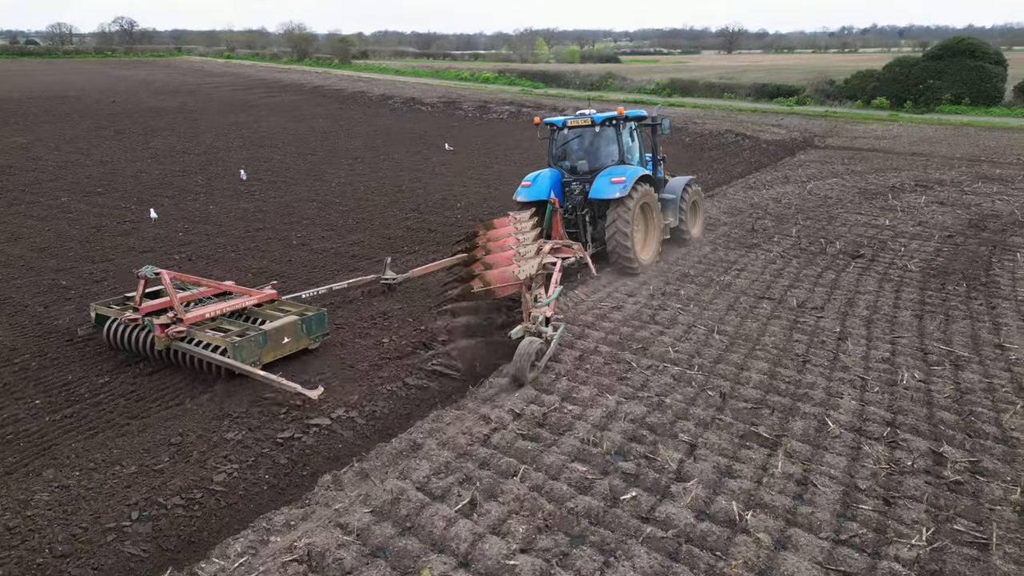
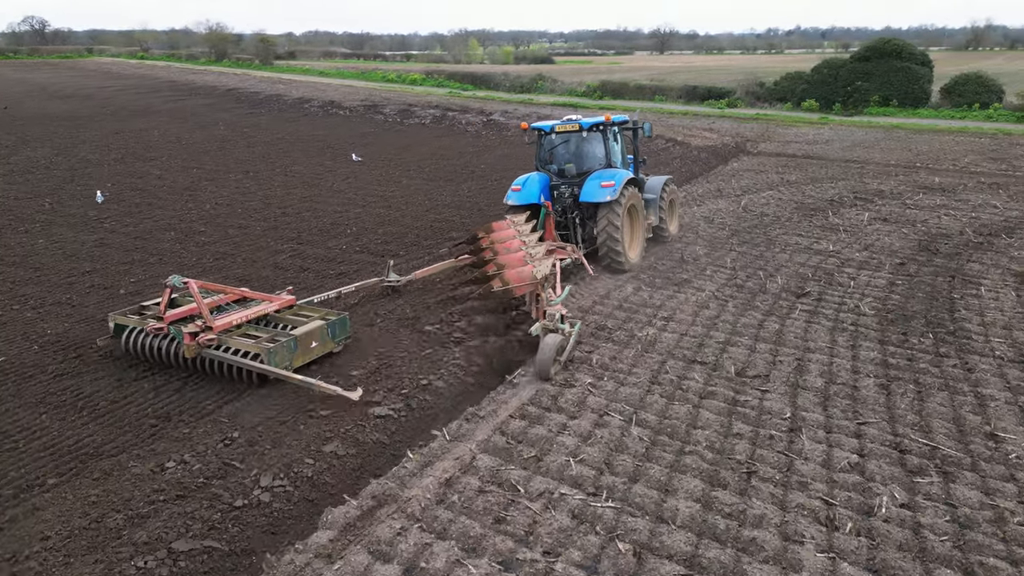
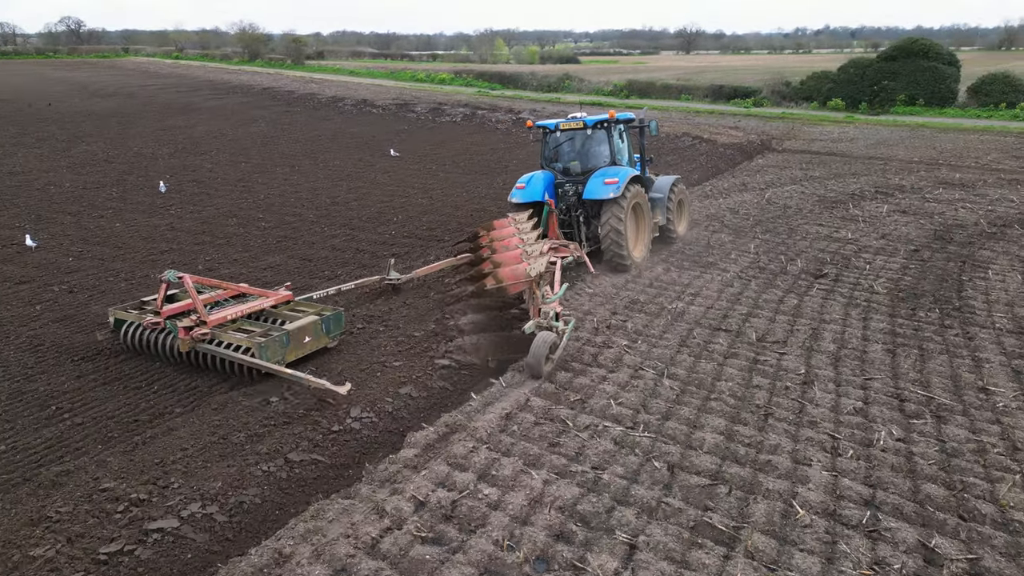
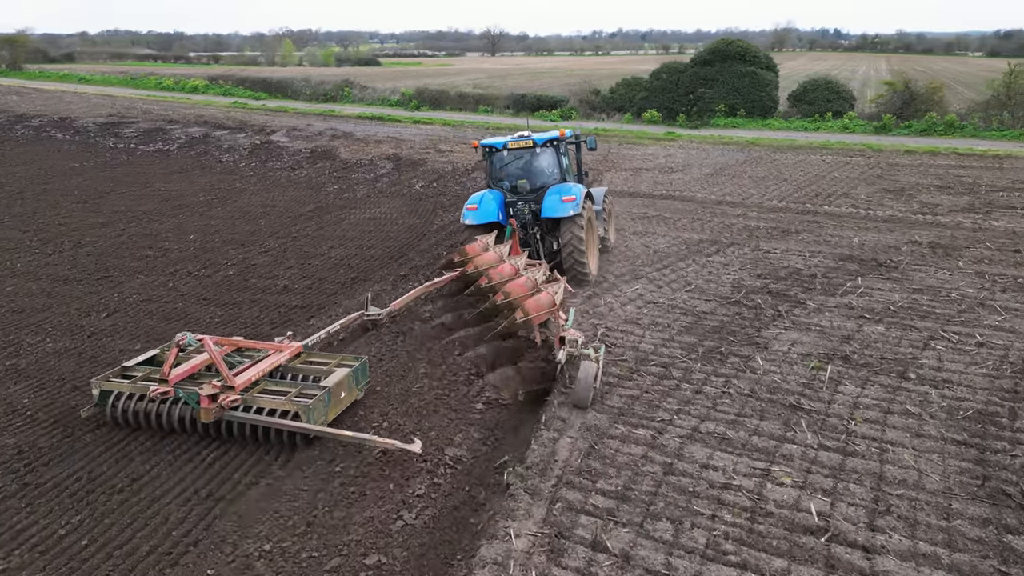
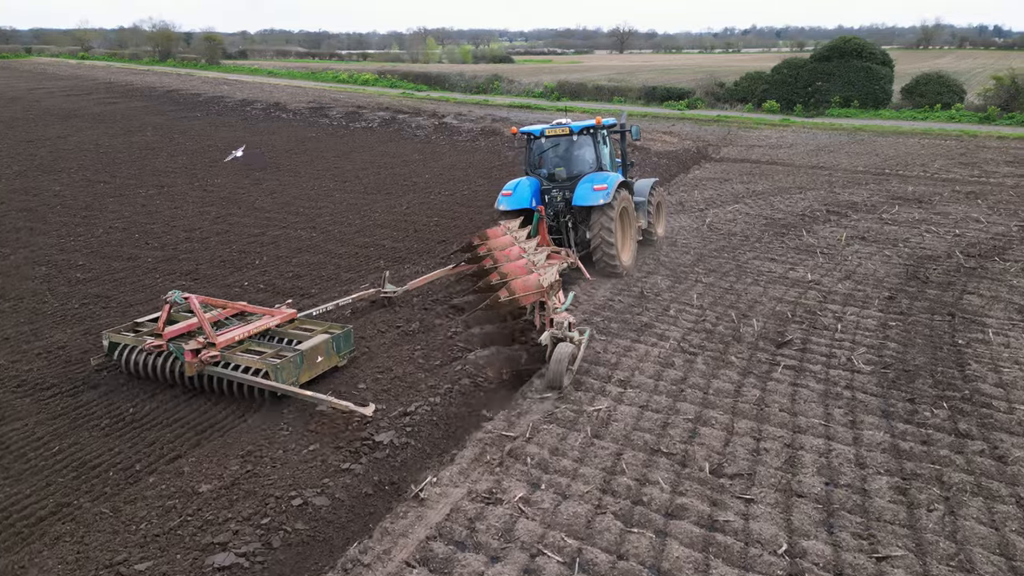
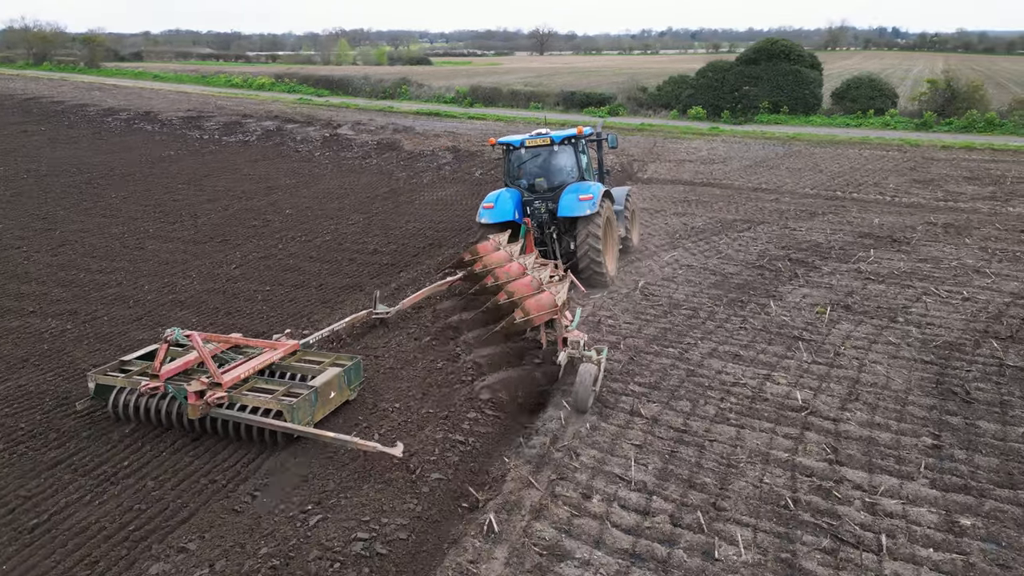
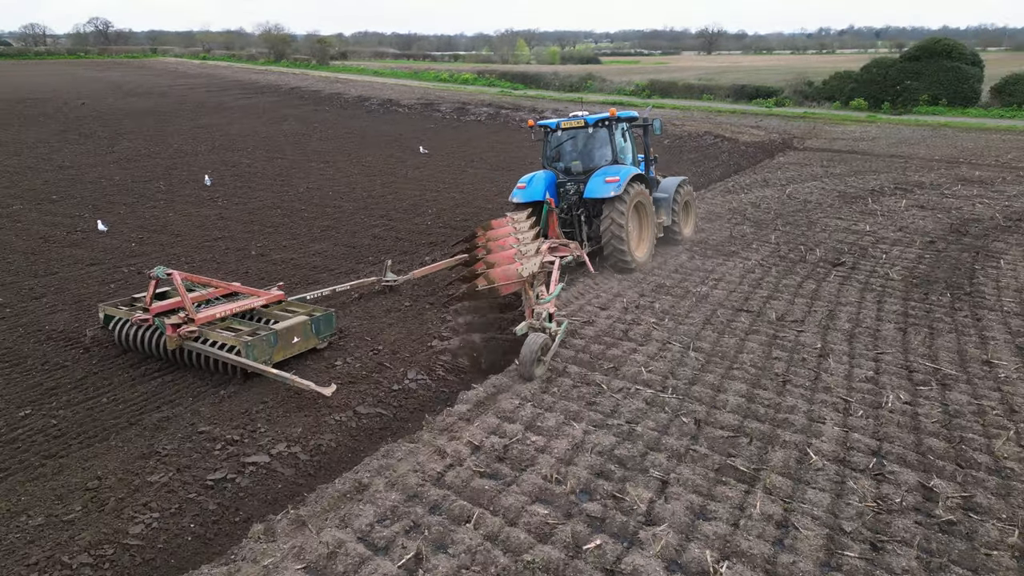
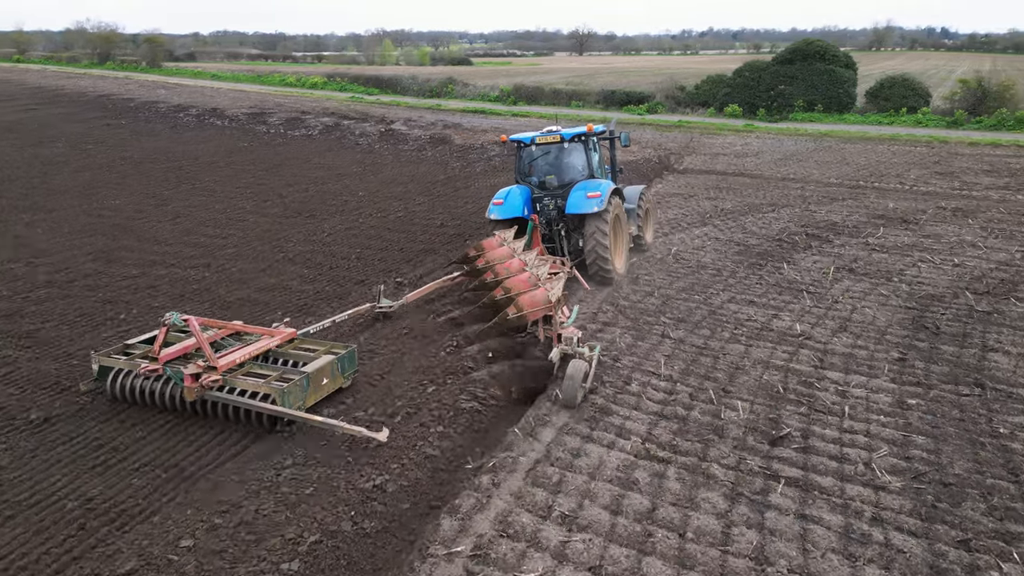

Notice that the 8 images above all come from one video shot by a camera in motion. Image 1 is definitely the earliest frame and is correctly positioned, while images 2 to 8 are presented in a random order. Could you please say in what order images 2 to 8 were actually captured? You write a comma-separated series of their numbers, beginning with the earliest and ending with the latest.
7, 3, 2, 5, 8, 6, 4
